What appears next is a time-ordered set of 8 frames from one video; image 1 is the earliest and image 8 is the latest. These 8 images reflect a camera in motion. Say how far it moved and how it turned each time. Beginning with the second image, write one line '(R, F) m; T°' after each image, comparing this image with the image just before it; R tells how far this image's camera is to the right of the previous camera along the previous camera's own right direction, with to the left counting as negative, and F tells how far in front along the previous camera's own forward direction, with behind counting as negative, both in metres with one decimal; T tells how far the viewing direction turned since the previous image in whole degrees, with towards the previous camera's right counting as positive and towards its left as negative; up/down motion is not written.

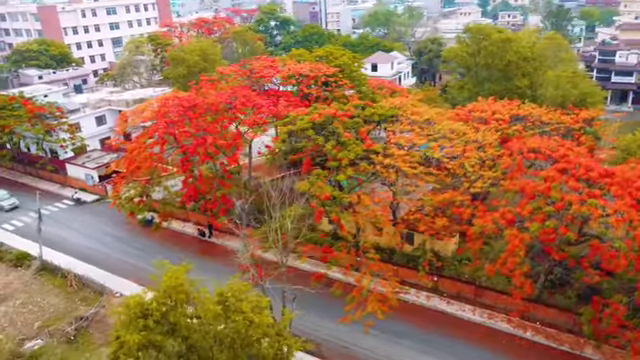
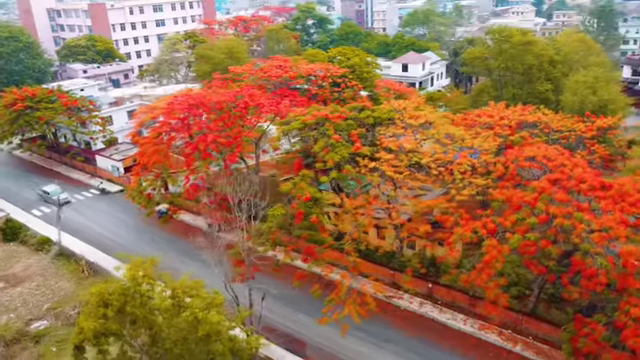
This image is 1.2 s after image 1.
(+1.7, 0.0) m; -6°
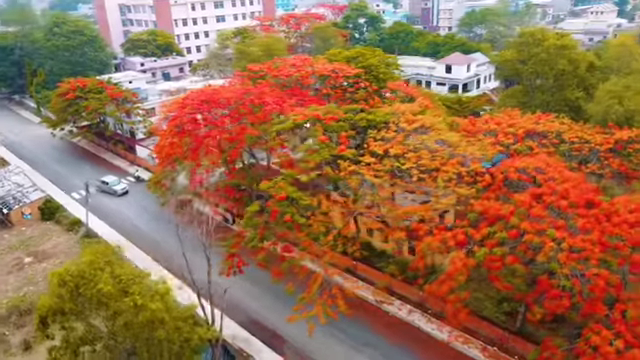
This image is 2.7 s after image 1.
(+2.3, +0.1) m; -8°
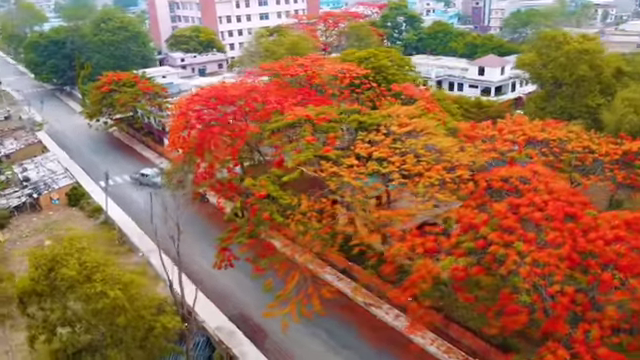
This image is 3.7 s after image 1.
(+1.8, 0.0) m; -6°
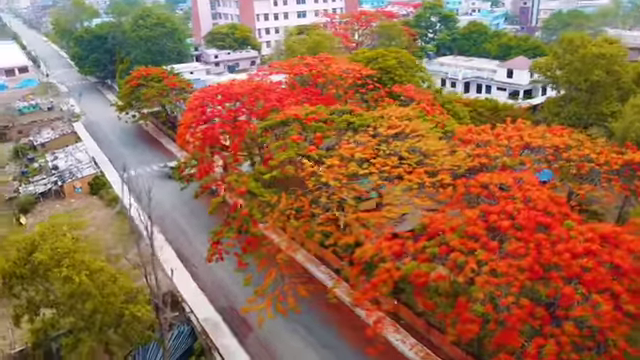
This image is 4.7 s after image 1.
(+1.7, 0.0) m; -5°
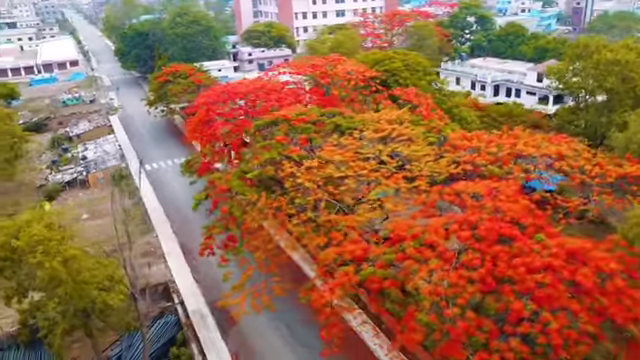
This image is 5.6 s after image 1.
(+1.8, 0.0) m; -5°
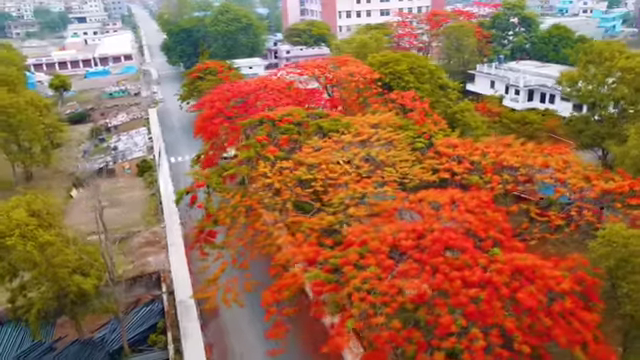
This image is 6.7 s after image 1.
(+2.2, 0.0) m; -6°
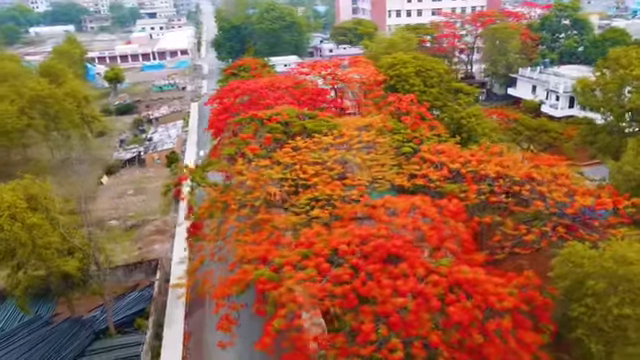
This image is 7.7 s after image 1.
(+2.3, 0.0) m; -7°
